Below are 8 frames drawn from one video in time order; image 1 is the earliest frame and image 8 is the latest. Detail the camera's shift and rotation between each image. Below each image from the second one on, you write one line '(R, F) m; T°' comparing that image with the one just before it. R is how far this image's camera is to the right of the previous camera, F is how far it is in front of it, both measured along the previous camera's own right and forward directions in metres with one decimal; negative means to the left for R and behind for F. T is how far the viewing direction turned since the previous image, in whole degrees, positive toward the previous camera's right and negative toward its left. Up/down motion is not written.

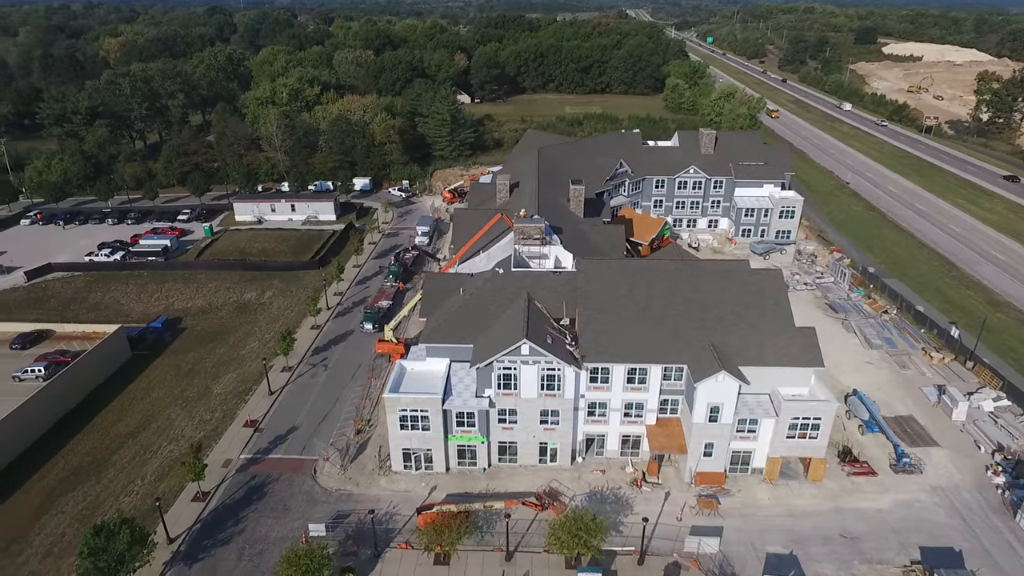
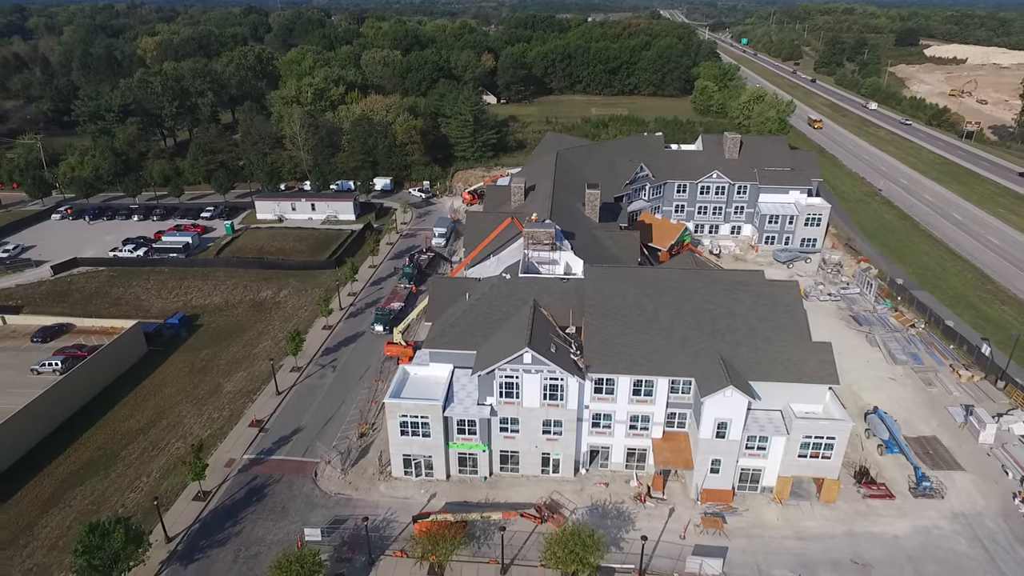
(+1.1, +0.6) m; -3°
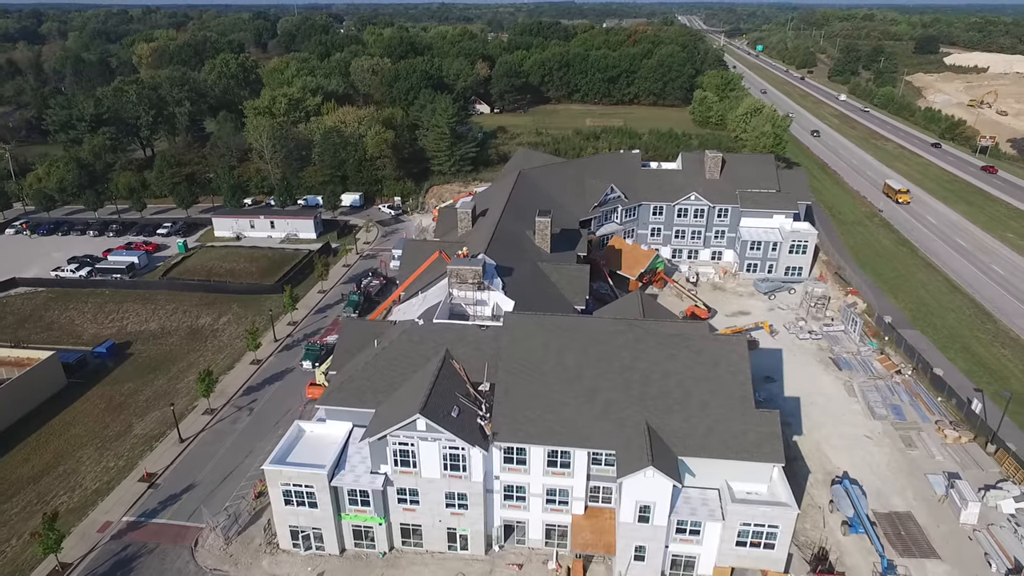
(+4.8, +3.8) m; -2°
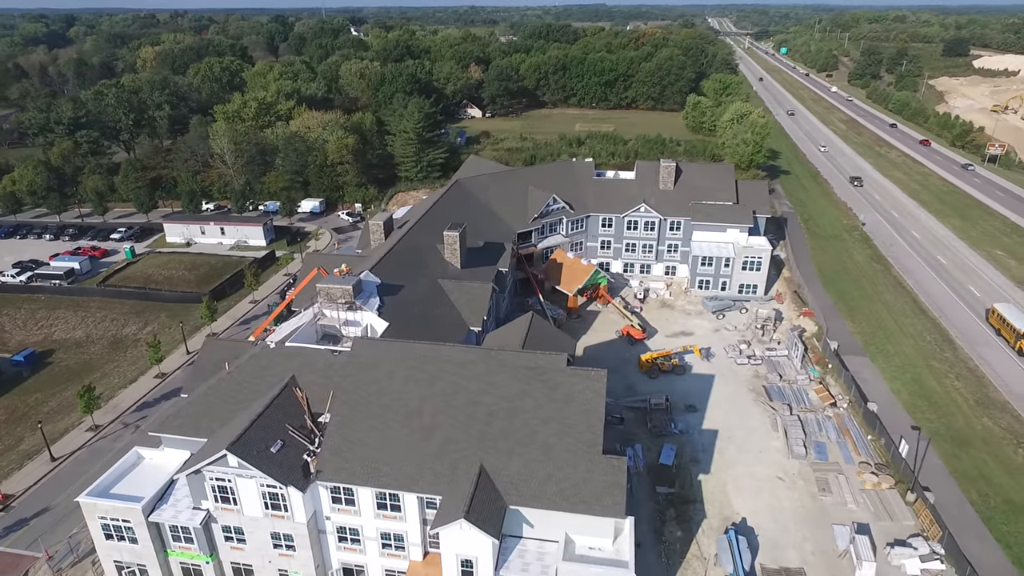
(+7.4, +2.3) m; -3°
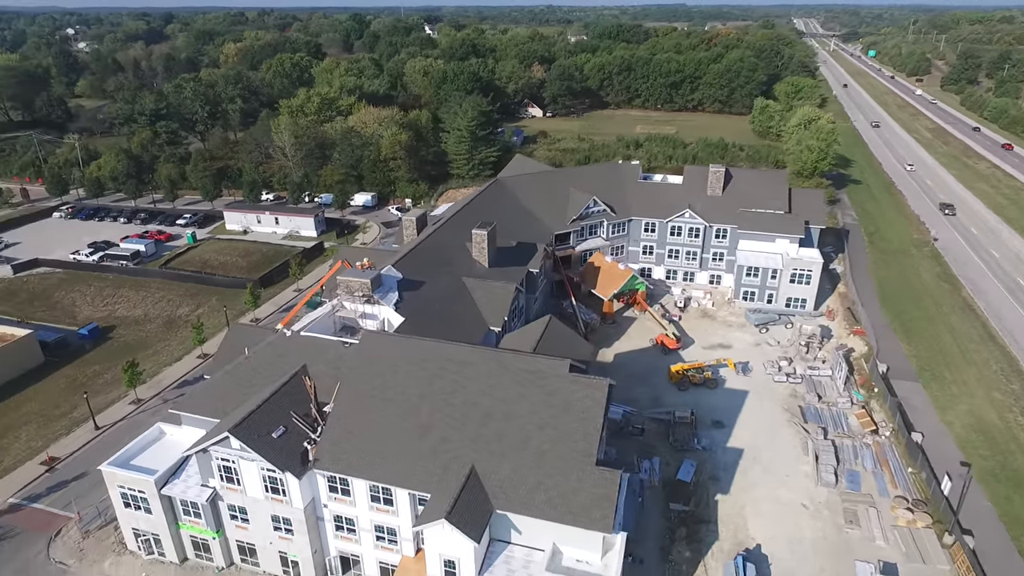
(+2.3, +0.5) m; -6°
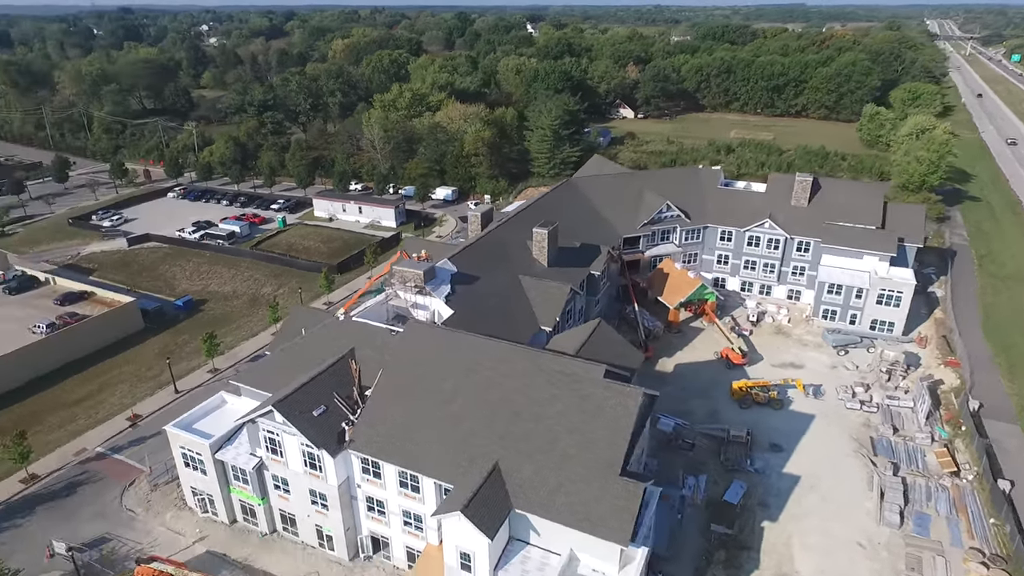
(+1.9, +0.3) m; -8°
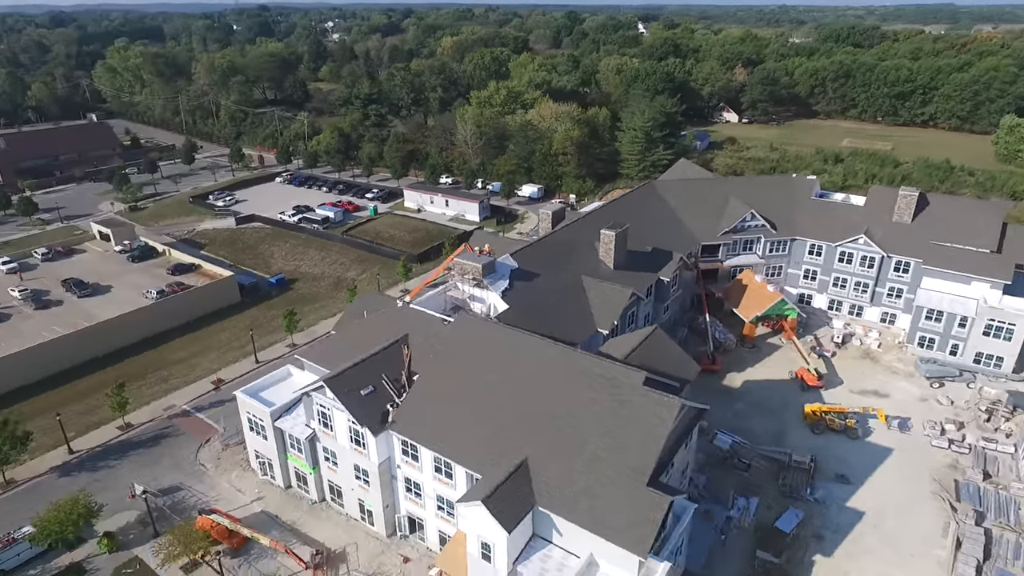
(+1.9, +0.1) m; -9°
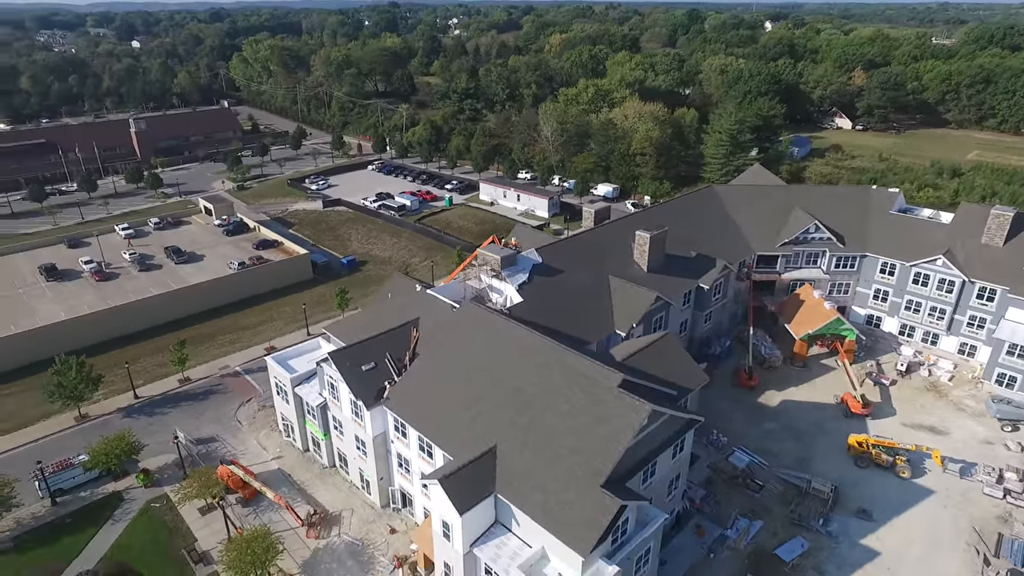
(+4.5, 0.0) m; -10°
